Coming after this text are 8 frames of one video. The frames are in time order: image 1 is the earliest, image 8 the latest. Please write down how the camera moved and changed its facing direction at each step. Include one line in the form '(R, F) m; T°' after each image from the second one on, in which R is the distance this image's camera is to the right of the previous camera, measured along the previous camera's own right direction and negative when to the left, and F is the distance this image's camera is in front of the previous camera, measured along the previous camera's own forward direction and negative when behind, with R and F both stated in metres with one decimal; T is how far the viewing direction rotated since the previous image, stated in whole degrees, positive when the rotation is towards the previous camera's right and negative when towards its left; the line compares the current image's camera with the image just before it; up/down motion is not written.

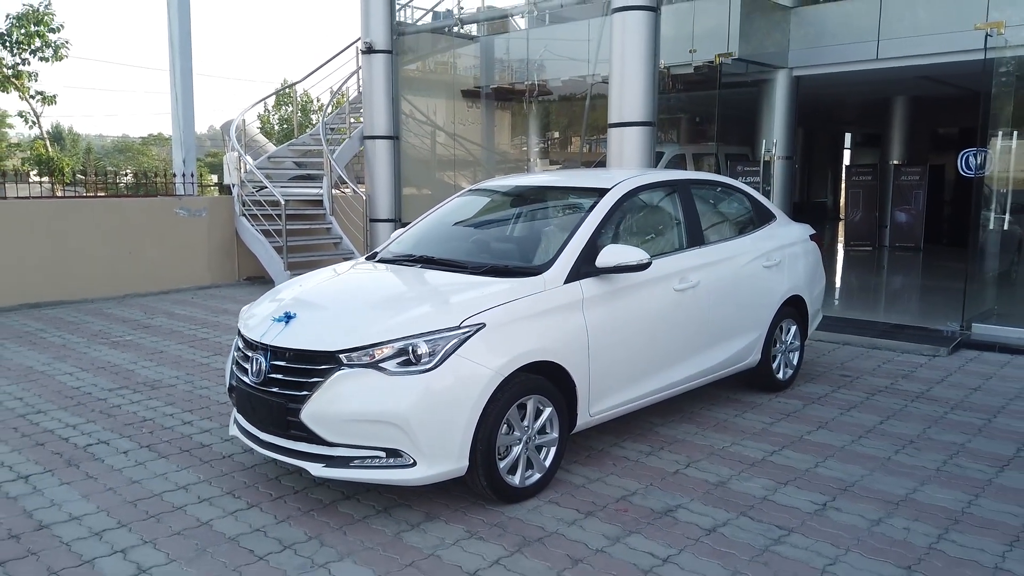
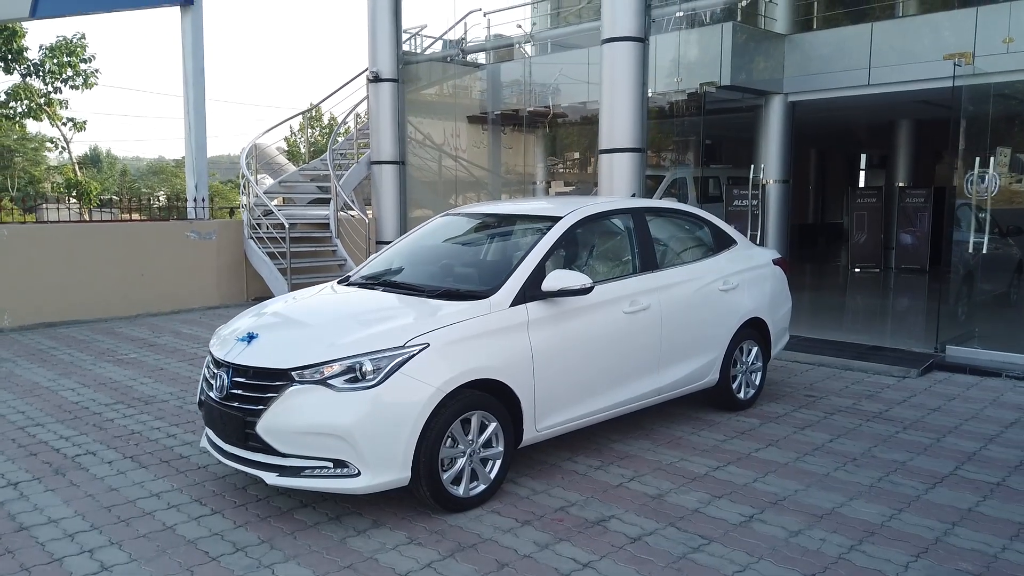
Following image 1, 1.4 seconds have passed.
(+0.5, -0.3) m; -2°
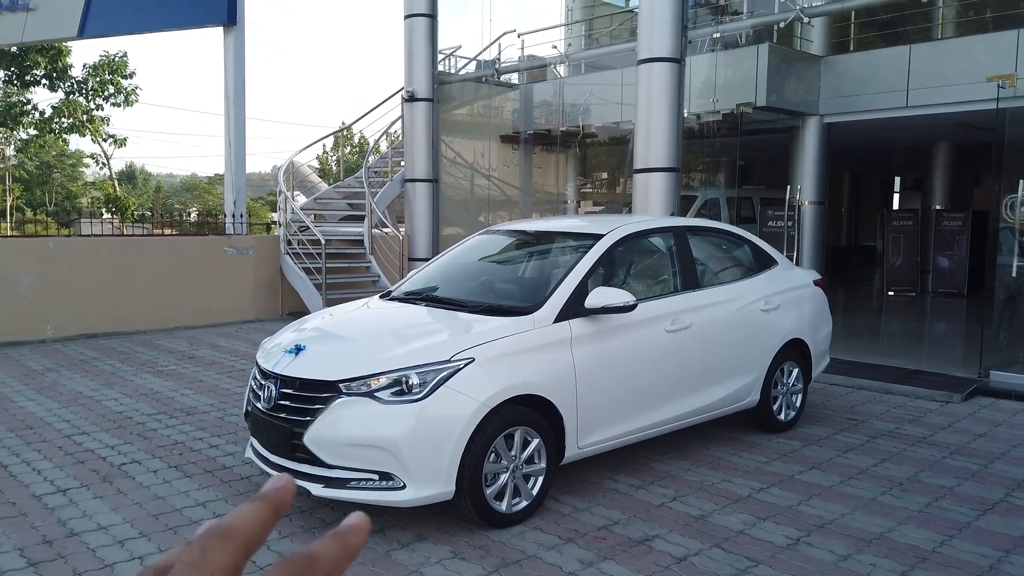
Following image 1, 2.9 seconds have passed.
(-0.1, 0.0) m; -2°
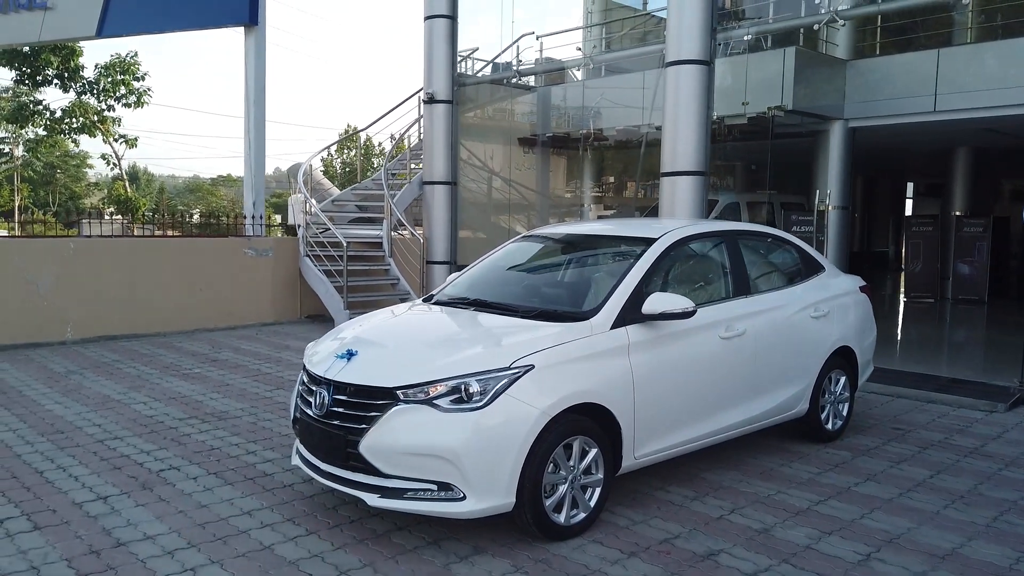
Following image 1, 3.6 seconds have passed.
(-0.3, +0.1) m; 0°
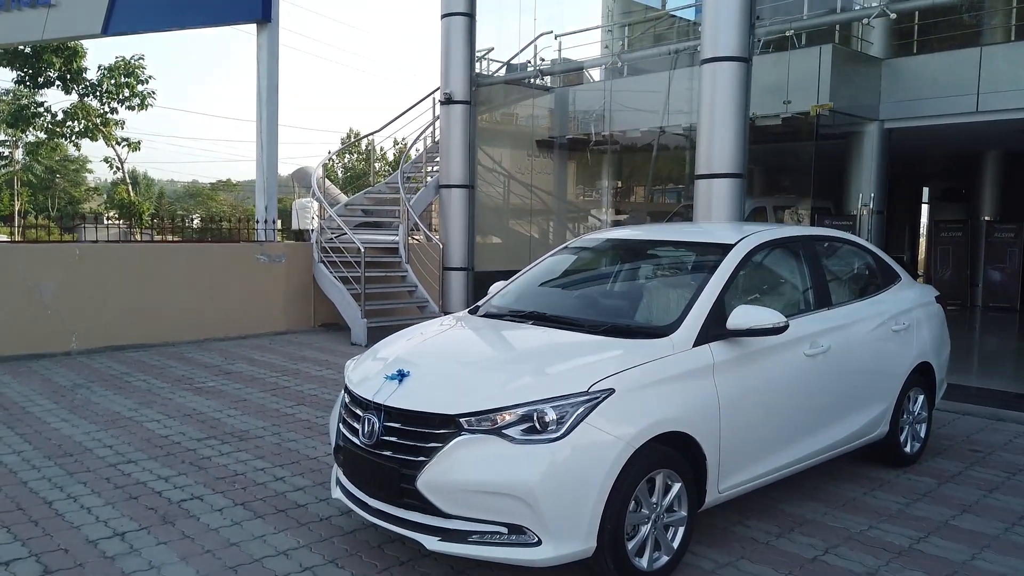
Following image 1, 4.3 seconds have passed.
(-0.4, +0.5) m; 0°
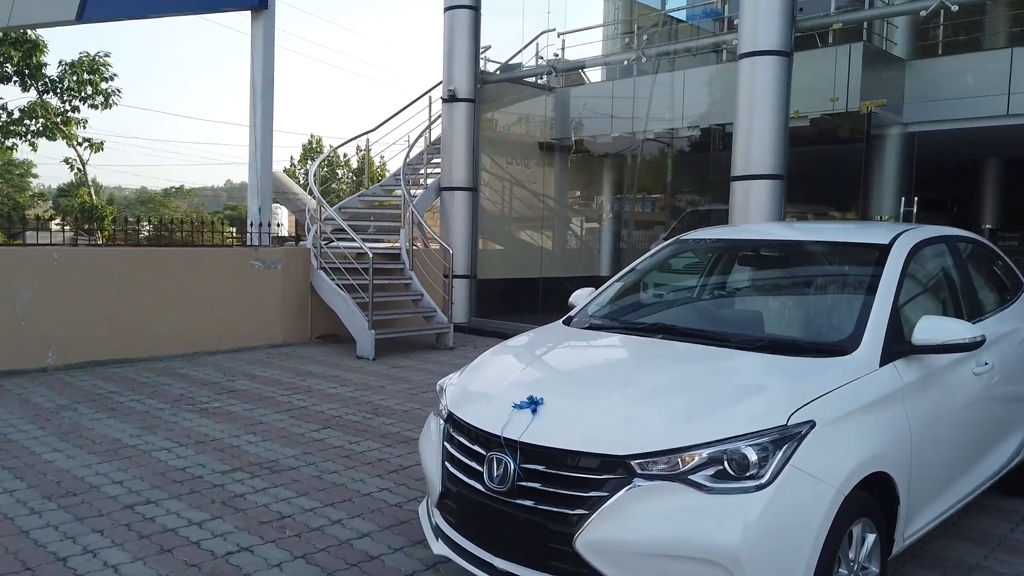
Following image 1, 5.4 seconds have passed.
(-0.8, +0.8) m; +3°
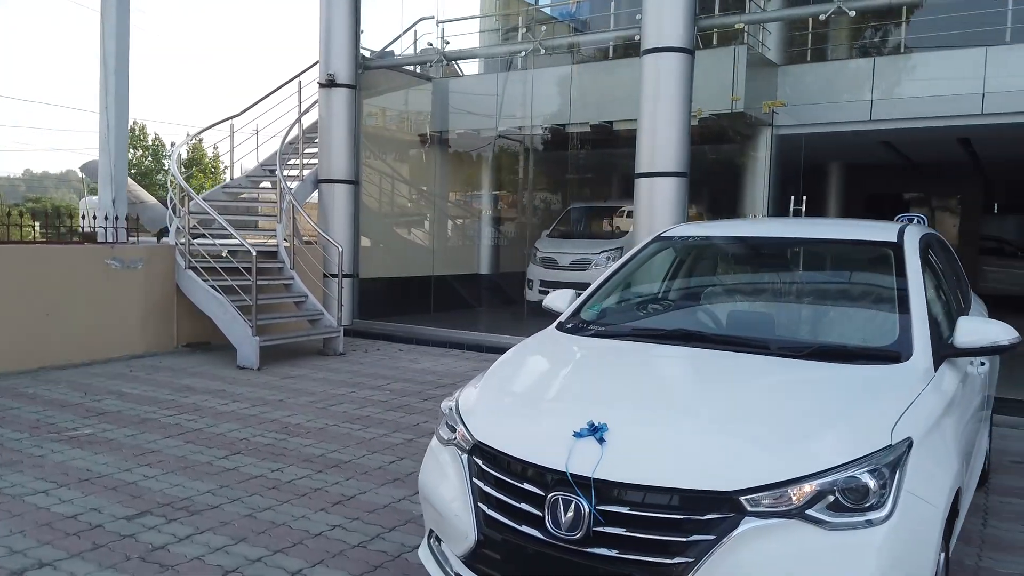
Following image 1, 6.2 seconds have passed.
(-0.7, +0.6) m; +12°
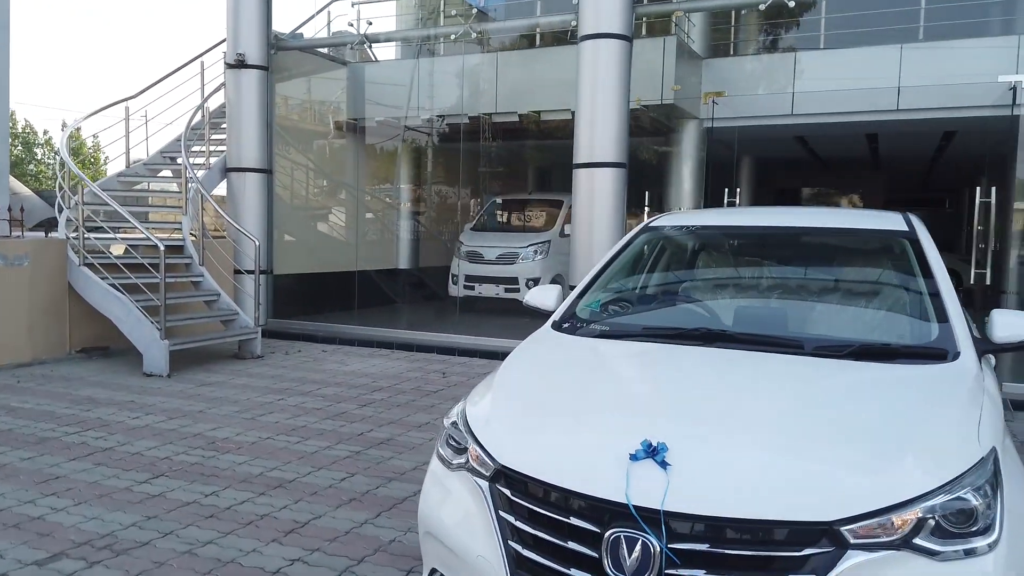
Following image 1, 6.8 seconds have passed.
(-0.4, +0.5) m; +7°
